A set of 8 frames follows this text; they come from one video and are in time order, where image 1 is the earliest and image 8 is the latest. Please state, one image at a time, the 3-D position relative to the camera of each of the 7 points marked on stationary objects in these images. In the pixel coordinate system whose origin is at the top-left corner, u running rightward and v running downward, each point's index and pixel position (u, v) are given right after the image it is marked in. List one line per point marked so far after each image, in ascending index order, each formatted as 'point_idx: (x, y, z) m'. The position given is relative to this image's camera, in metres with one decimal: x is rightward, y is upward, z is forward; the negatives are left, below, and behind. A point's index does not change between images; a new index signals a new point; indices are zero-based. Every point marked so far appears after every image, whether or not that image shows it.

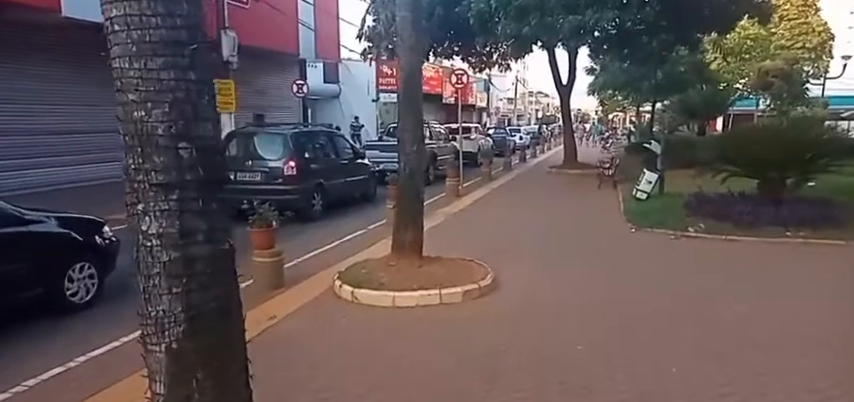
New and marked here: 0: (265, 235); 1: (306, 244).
0: (-1.7, -0.4, +6.6) m
1: (-2.0, -0.7, +9.3) m
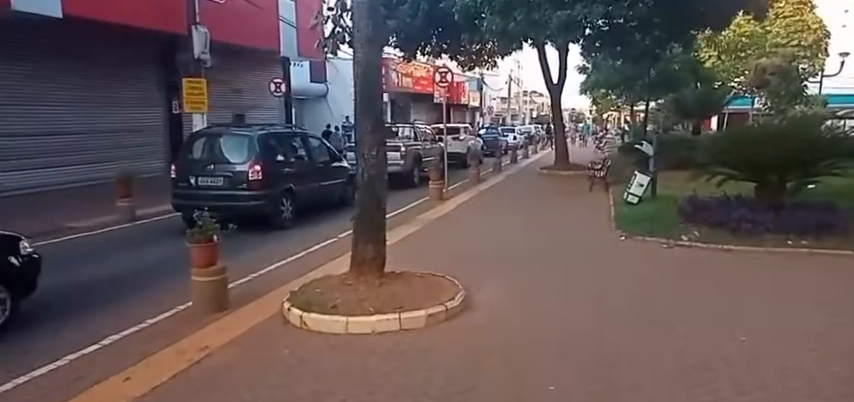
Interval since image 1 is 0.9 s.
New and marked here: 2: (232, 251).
0: (-2.1, -0.5, +5.9) m
1: (-2.4, -0.9, +8.6) m
2: (-3.1, -0.8, +9.1) m
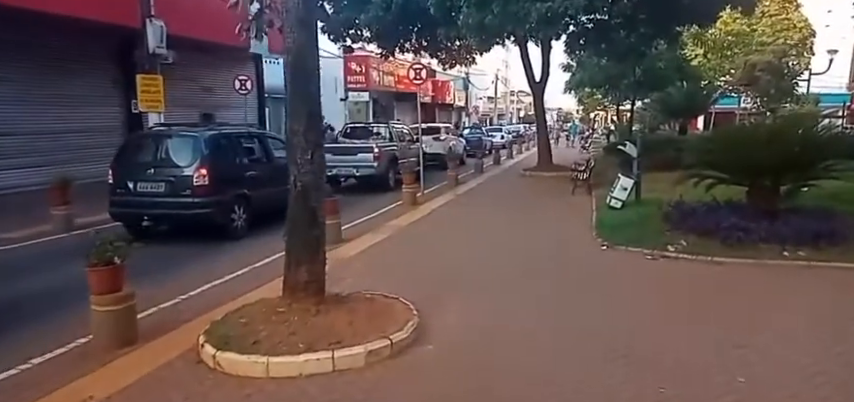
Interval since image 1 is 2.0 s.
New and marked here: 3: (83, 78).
0: (-2.5, -0.6, +4.9) m
1: (-2.9, -1.0, +7.6) m
2: (-3.6, -0.9, +8.2) m
3: (-9.7, +3.4, +17.1) m
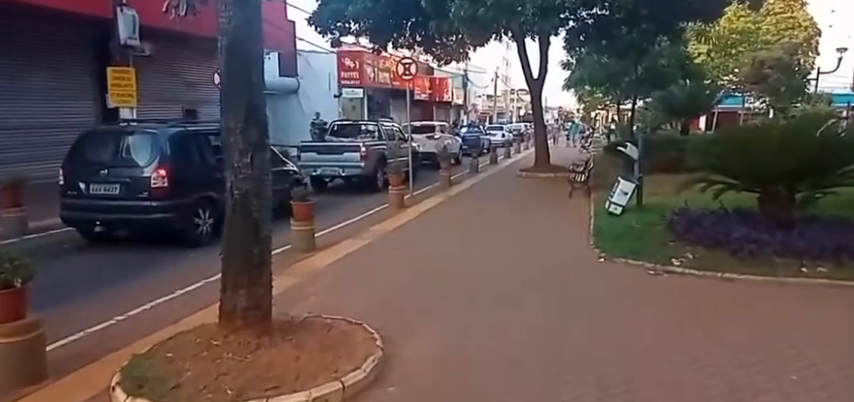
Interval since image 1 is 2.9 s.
0: (-2.8, -0.7, +4.1) m
1: (-3.2, -1.0, +6.8) m
2: (-3.9, -1.0, +7.3) m
3: (-9.9, +3.4, +16.3) m
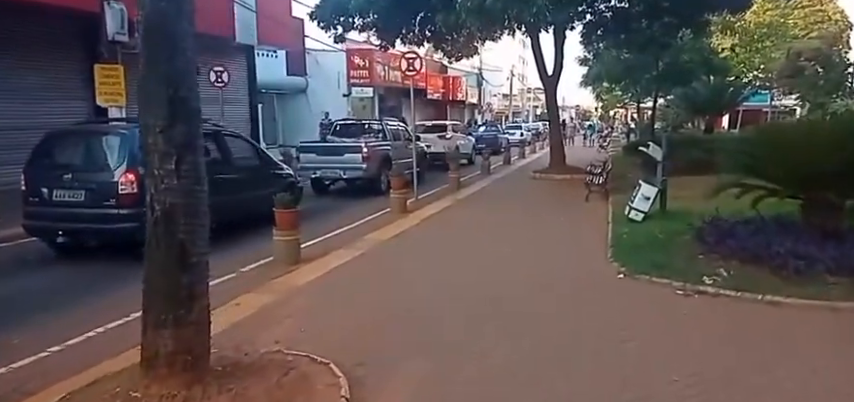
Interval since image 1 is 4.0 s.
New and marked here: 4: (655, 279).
0: (-3.0, -0.8, +3.3) m
1: (-3.3, -1.1, +6.0) m
2: (-3.9, -1.1, +6.6) m
3: (-9.7, +3.3, +15.6) m
4: (+2.5, -0.9, +6.7) m
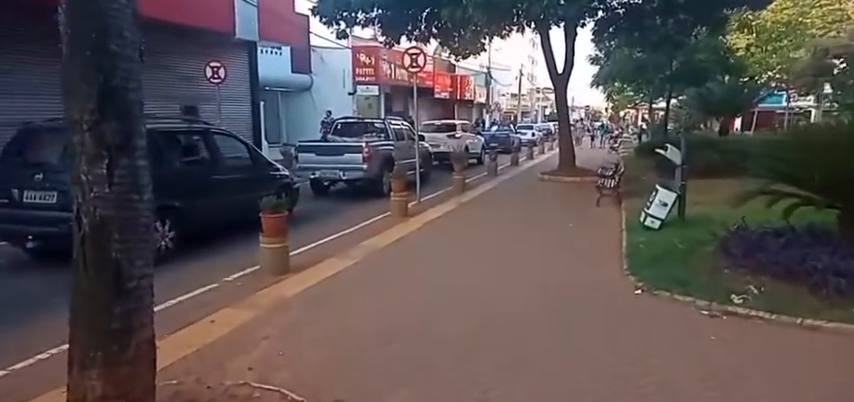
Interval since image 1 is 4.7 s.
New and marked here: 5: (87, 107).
0: (-3.0, -0.8, +2.7) m
1: (-3.3, -1.2, +5.4) m
2: (-4.0, -1.1, +6.0) m
3: (-9.6, +3.4, +15.2) m
4: (+2.5, -0.9, +6.0) m
5: (-1.5, +0.4, +2.7) m
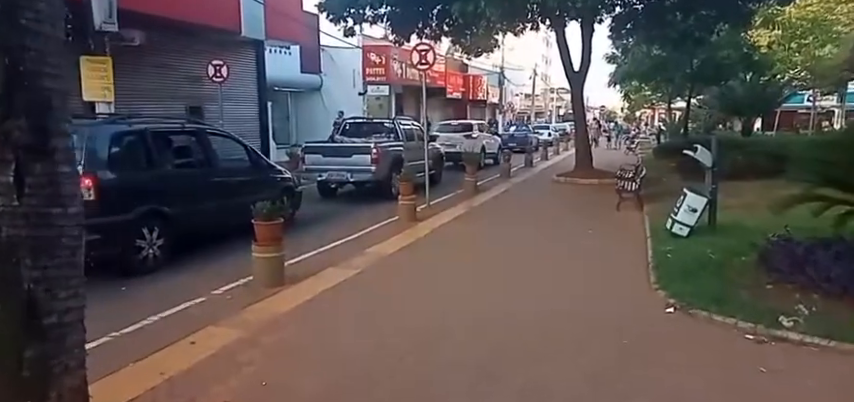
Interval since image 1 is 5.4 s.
0: (-3.1, -0.8, +2.2) m
1: (-3.3, -1.2, +4.9) m
2: (-3.9, -1.2, +5.5) m
3: (-9.3, +3.3, +14.7) m
4: (+2.5, -1.0, +5.3) m
5: (-1.5, +0.4, +2.1) m
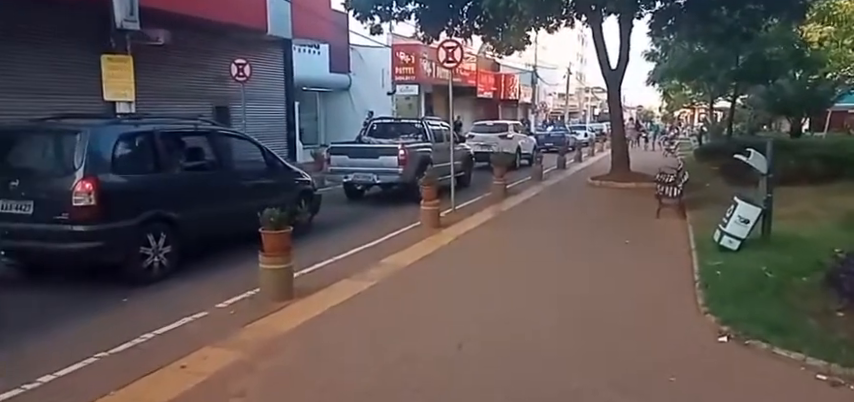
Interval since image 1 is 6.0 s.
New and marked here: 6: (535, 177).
0: (-3.1, -0.9, +1.7) m
1: (-3.2, -1.3, +4.5) m
2: (-3.8, -1.2, +5.1) m
3: (-8.6, +3.3, +14.6) m
4: (+2.7, -1.1, +4.6) m
5: (-1.5, +0.3, +1.6) m
6: (+3.4, +0.8, +19.1) m
